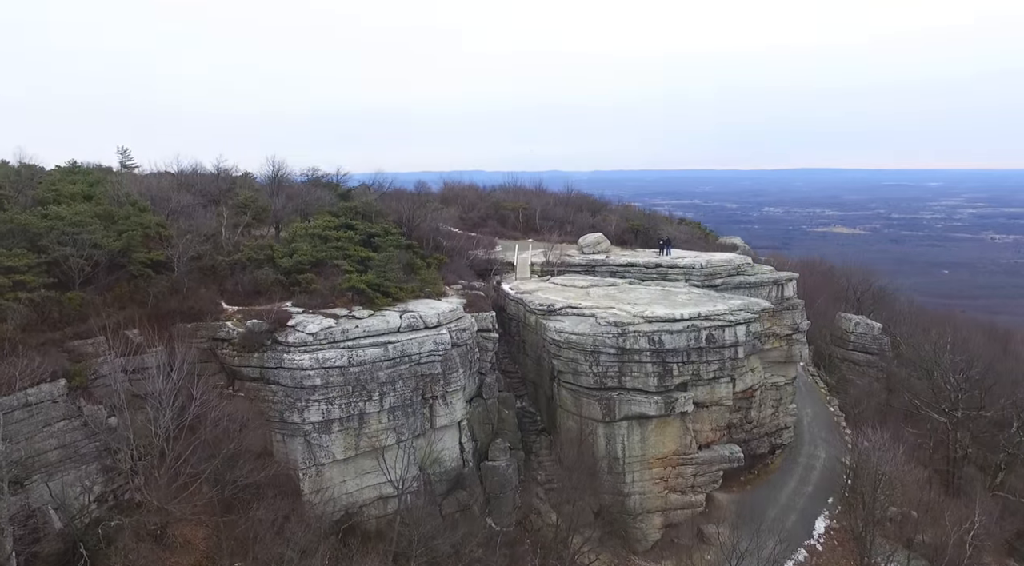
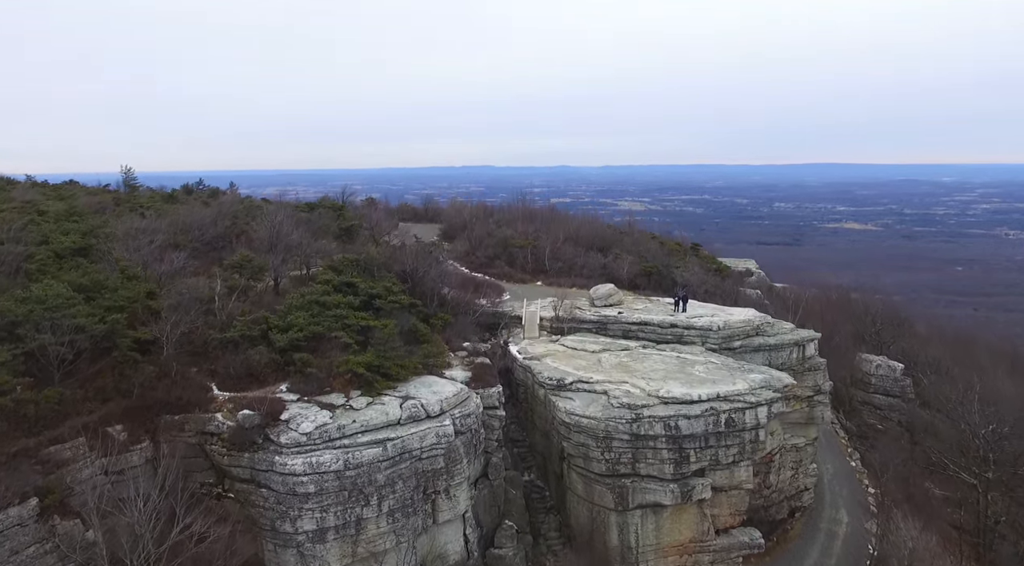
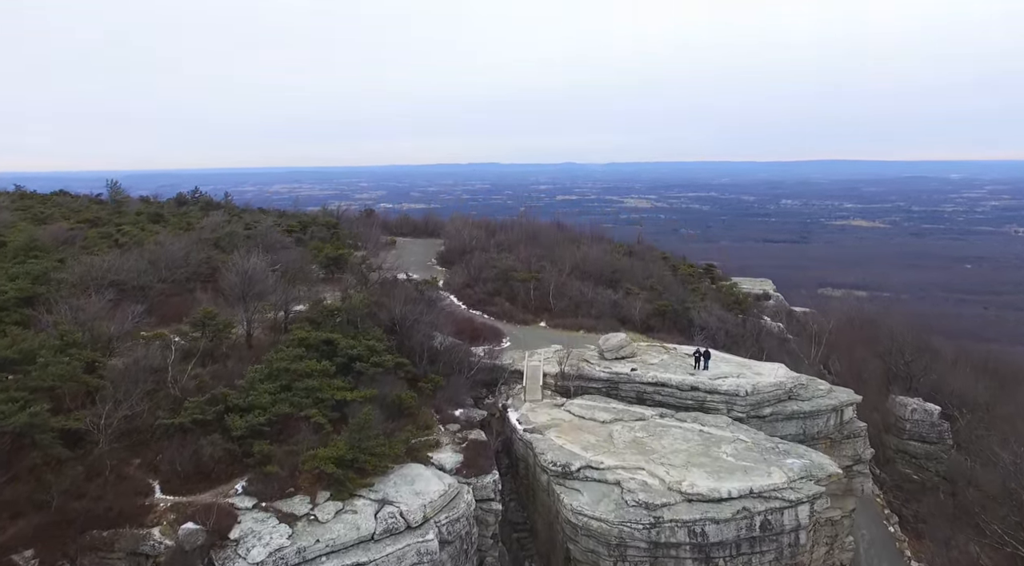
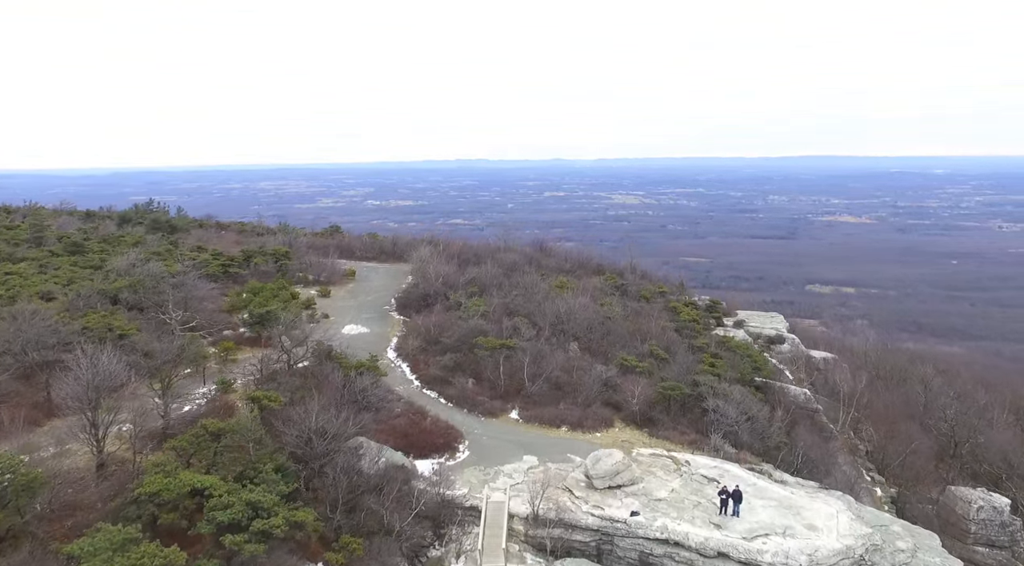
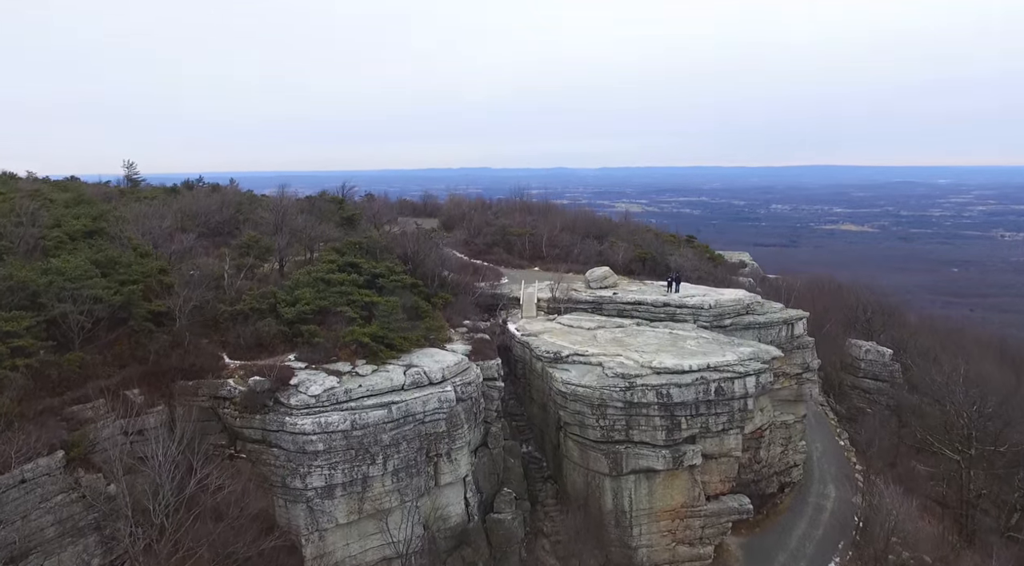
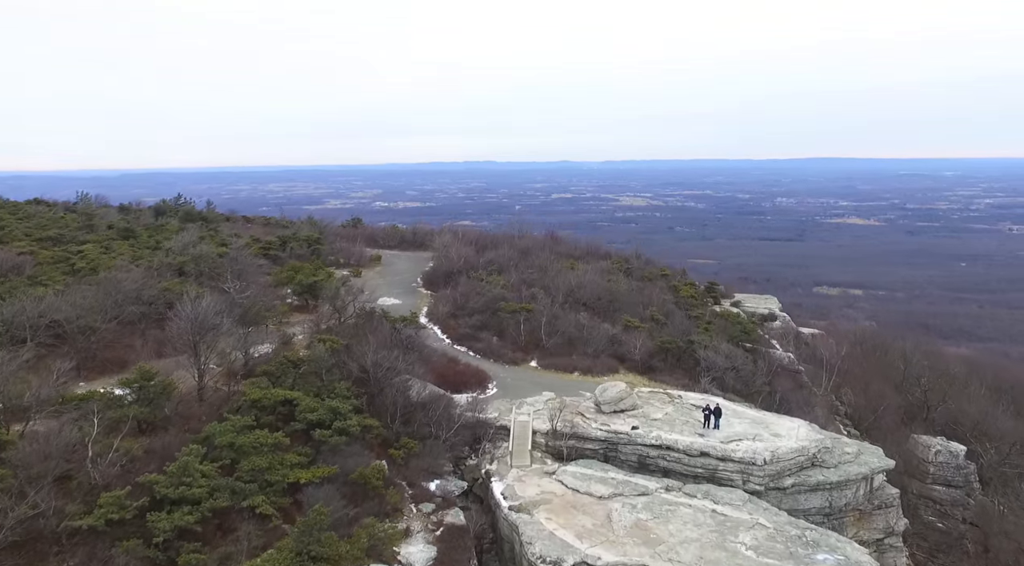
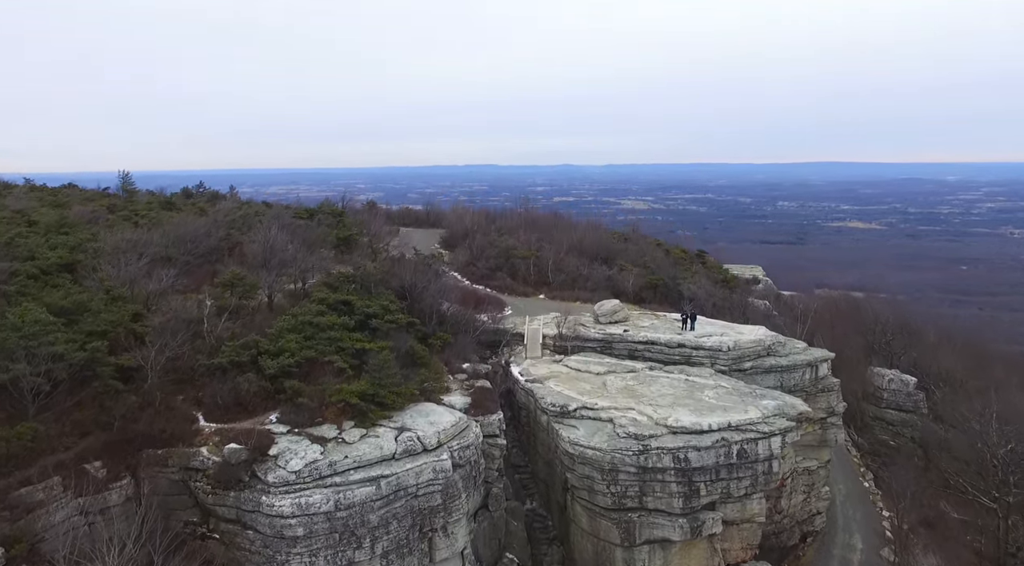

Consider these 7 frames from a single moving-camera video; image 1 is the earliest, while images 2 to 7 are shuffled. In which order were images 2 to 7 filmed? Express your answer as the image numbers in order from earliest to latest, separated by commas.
5, 2, 7, 3, 6, 4
